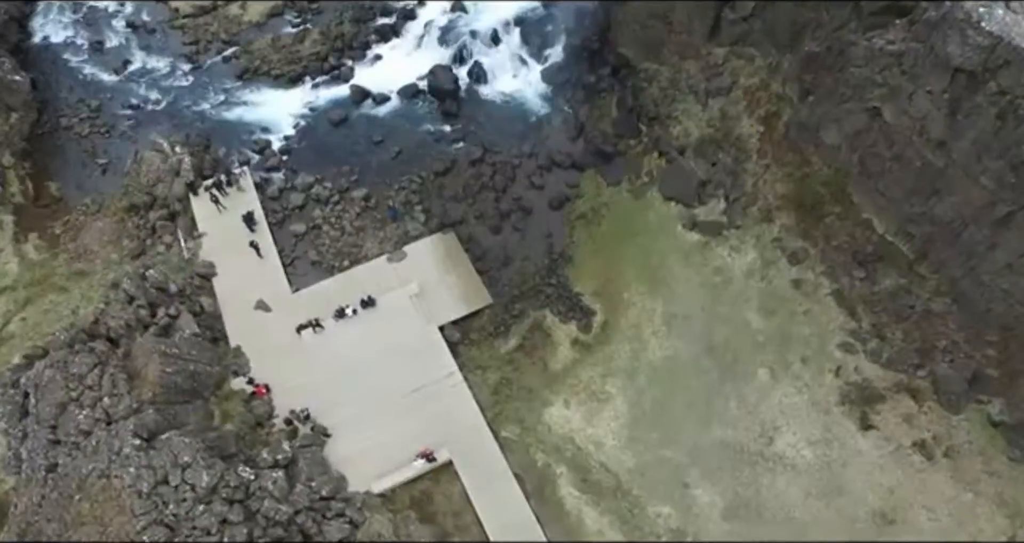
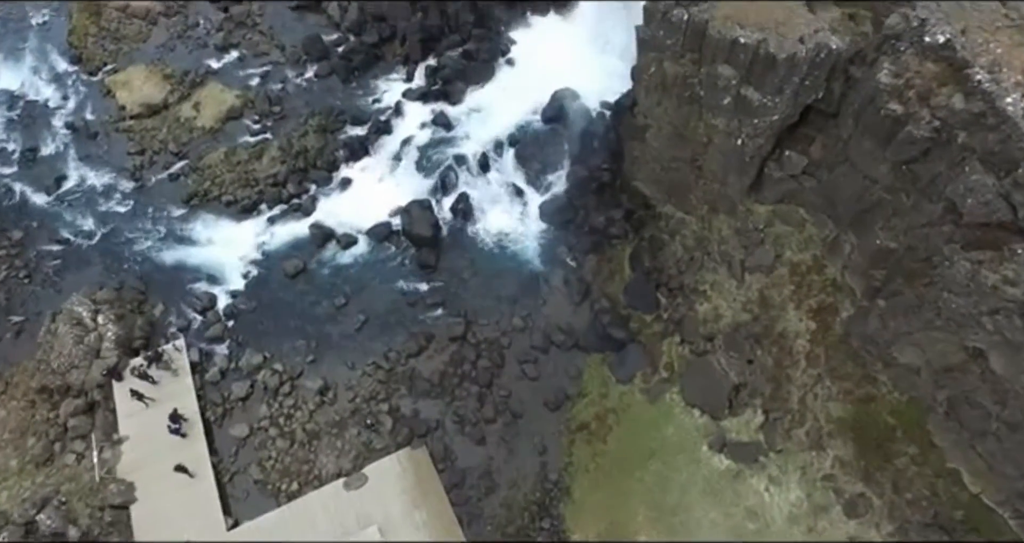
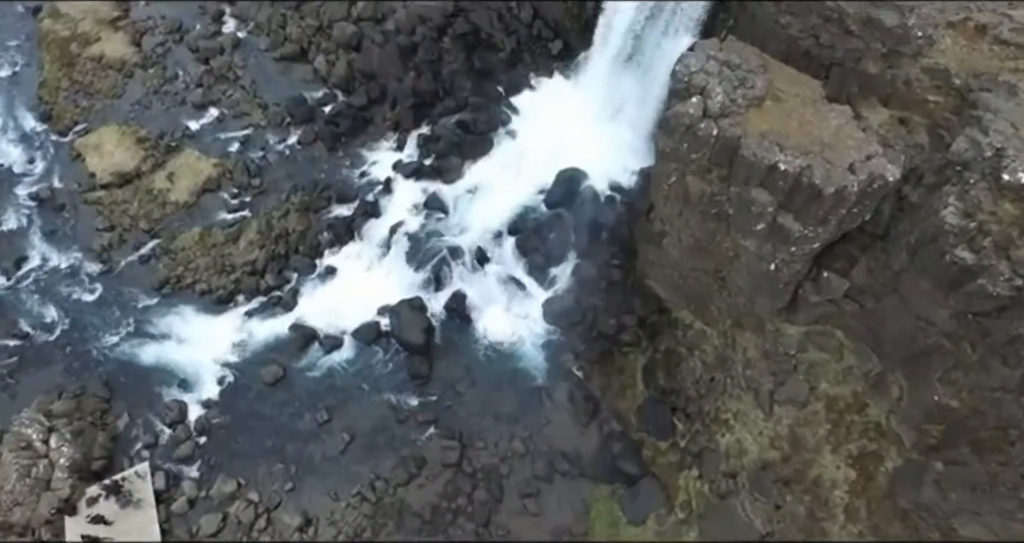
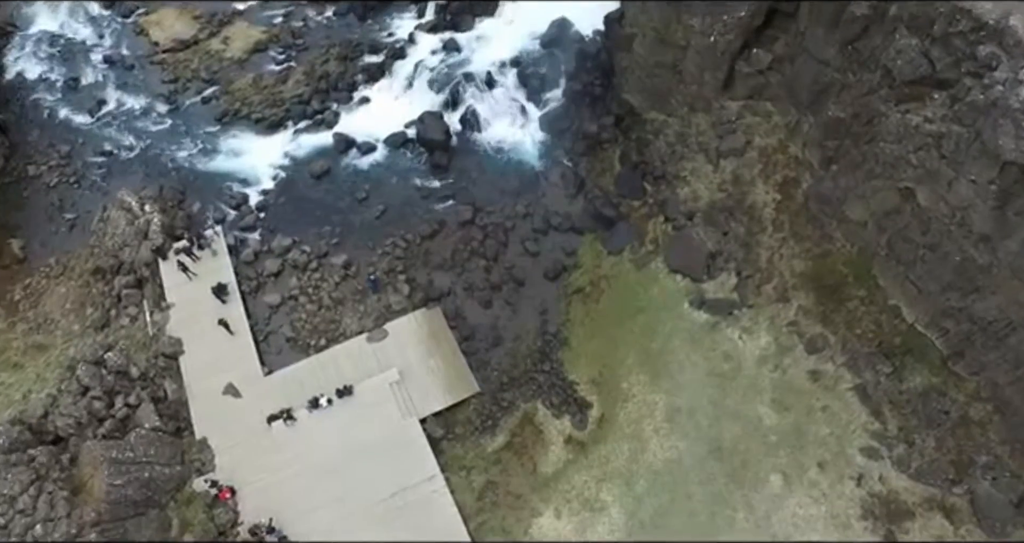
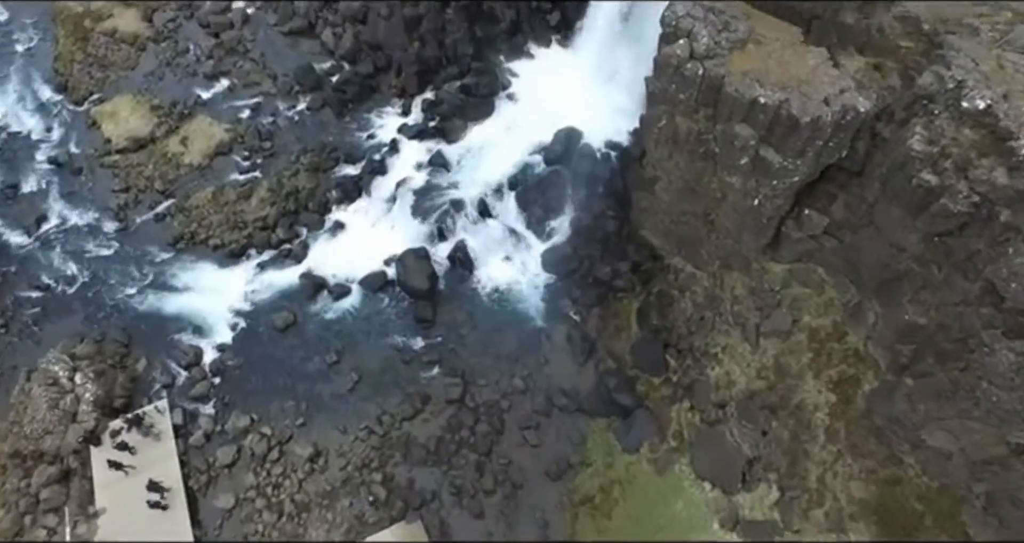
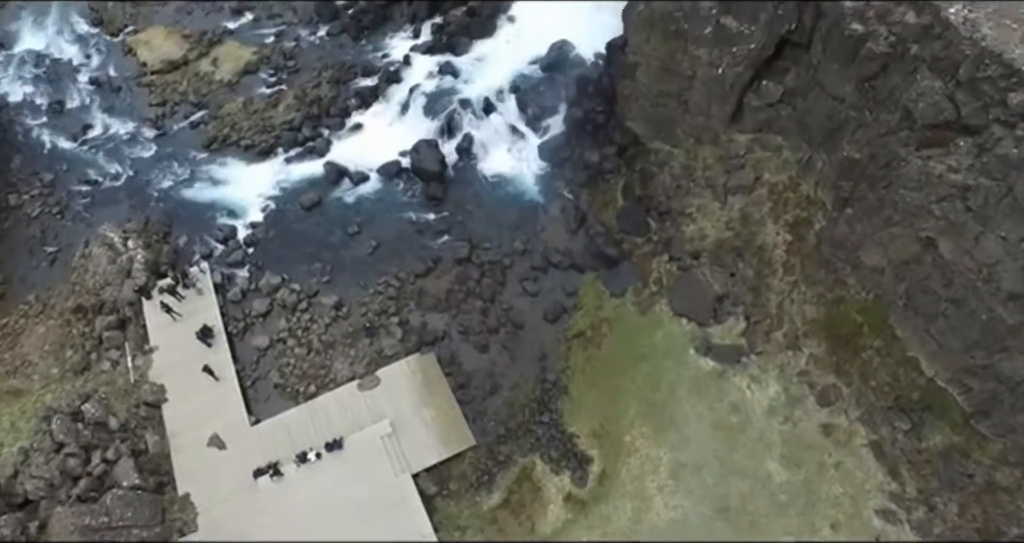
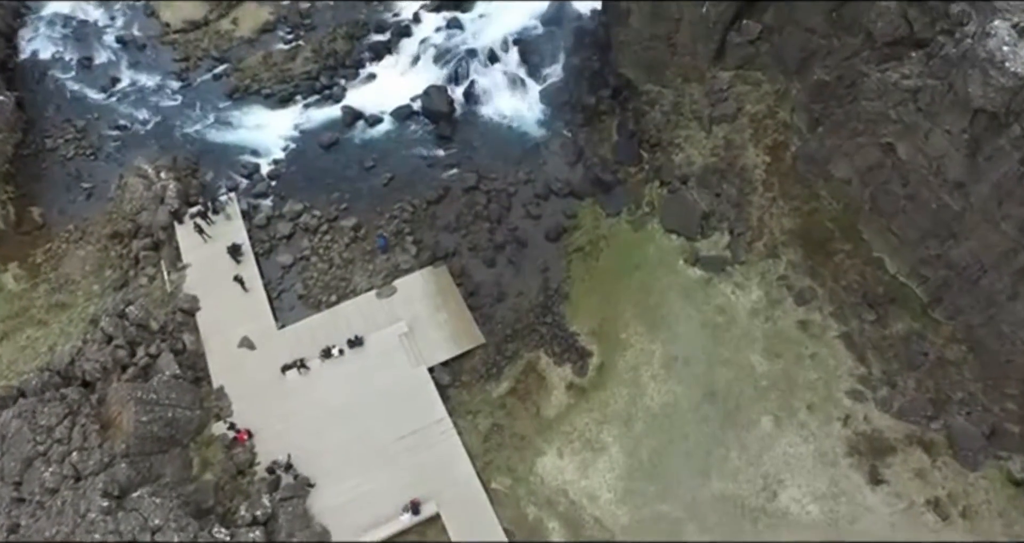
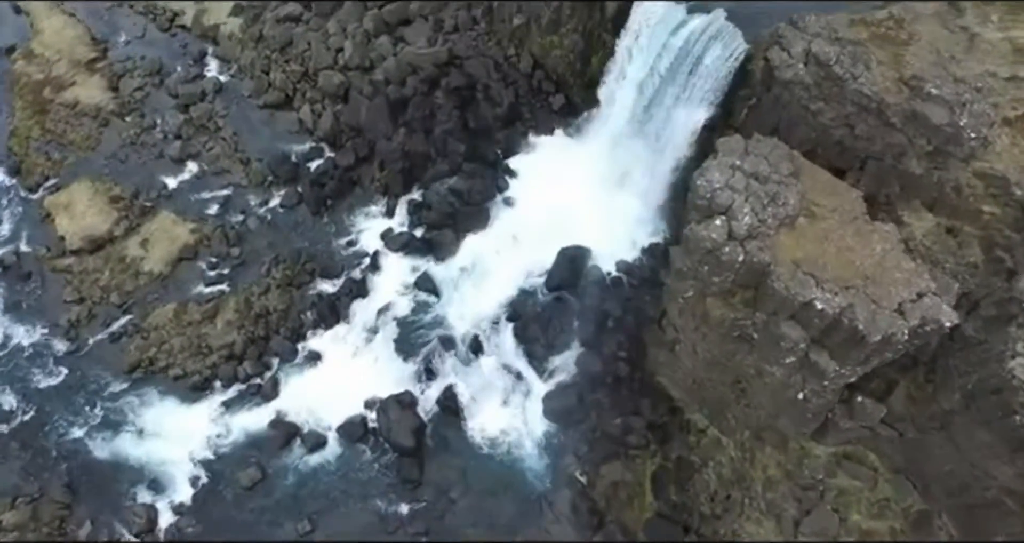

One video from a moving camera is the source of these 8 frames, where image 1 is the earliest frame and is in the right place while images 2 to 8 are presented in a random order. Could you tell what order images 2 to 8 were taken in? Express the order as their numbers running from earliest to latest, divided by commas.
7, 4, 6, 2, 5, 3, 8
